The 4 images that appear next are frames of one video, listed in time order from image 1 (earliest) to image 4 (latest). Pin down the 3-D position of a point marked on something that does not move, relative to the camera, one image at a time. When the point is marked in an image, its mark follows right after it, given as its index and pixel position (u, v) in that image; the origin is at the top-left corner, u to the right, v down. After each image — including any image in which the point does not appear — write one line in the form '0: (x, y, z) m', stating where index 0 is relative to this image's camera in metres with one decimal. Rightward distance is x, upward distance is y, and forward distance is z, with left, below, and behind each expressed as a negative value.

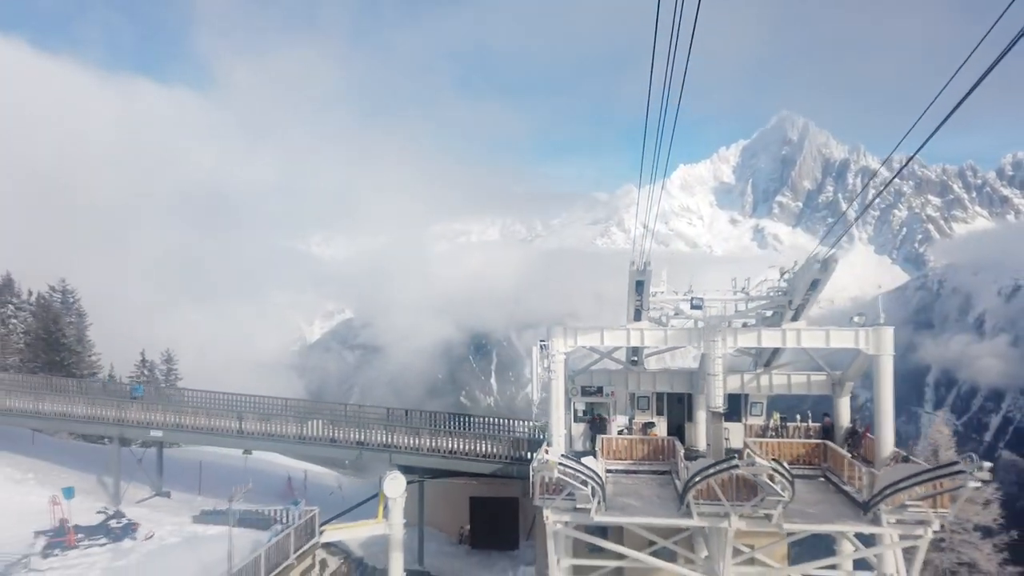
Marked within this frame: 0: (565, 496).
0: (+1.8, -6.0, +19.5) m
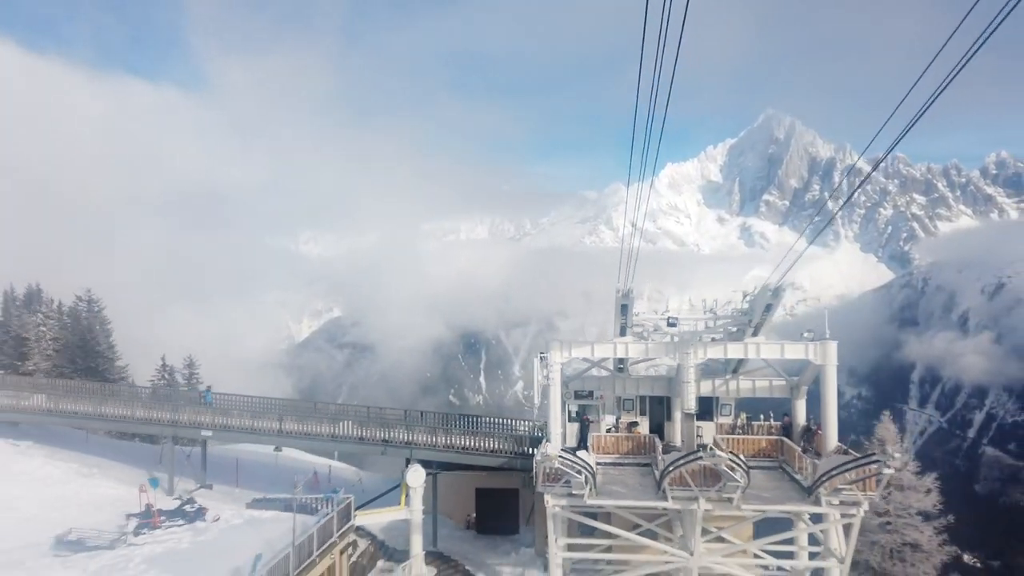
0: (+1.7, -6.2, +21.0) m
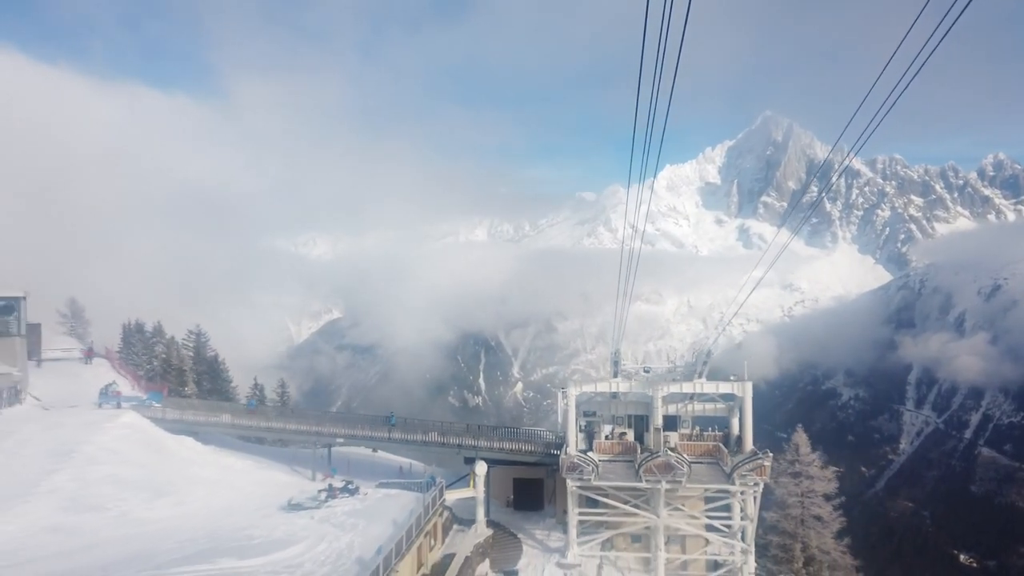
0: (+2.4, -7.6, +26.4) m
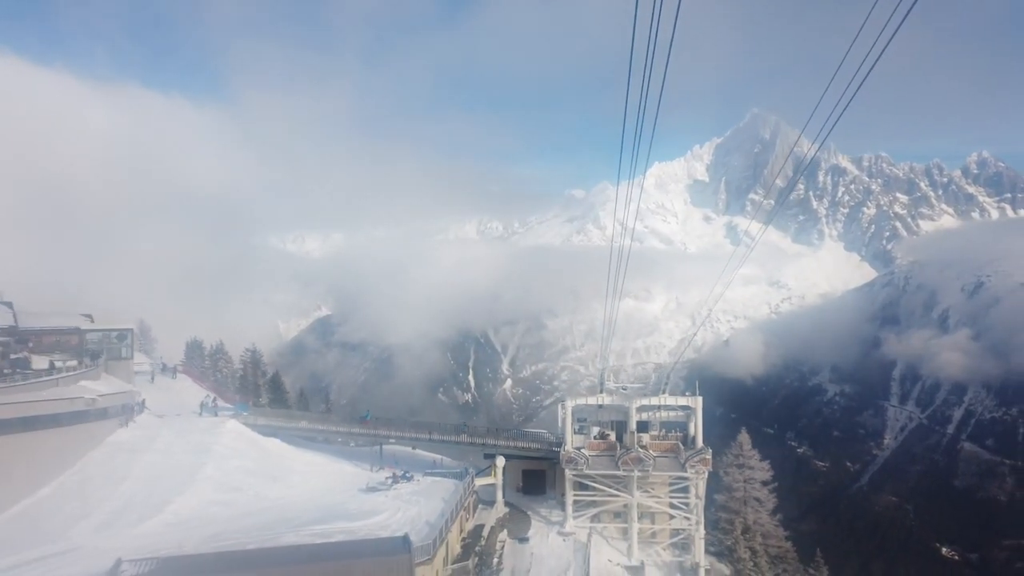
0: (+2.6, -8.7, +31.6) m
